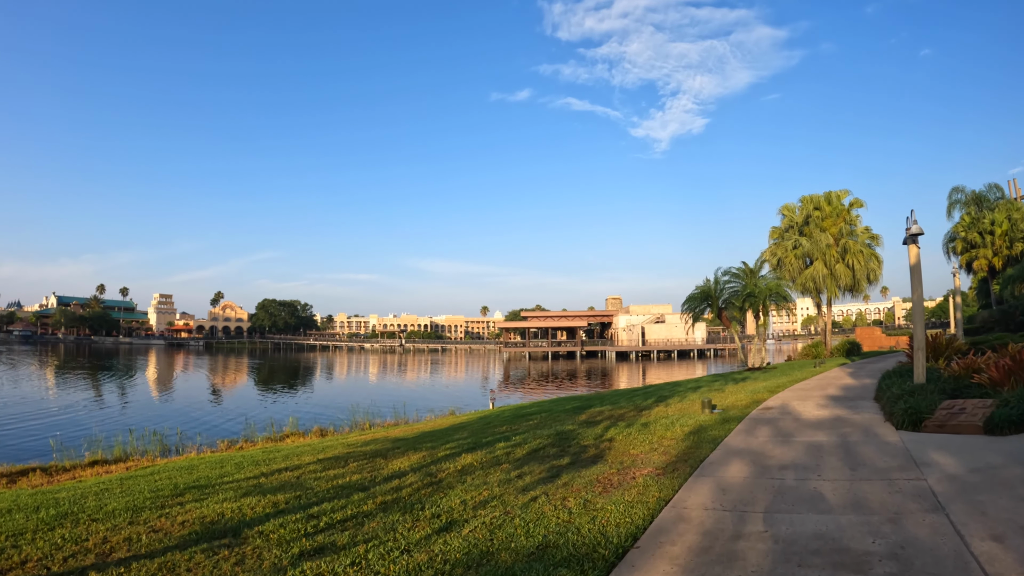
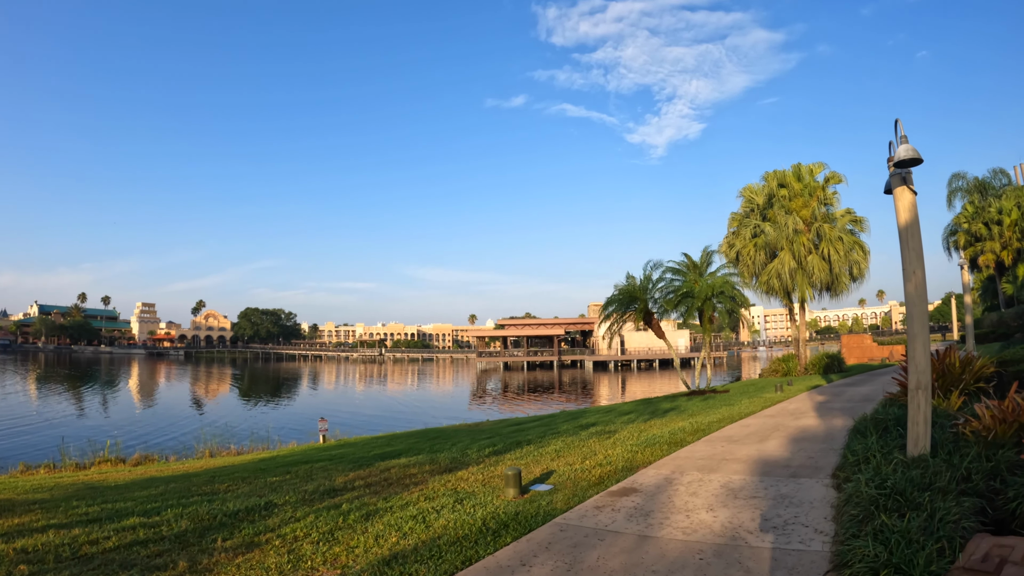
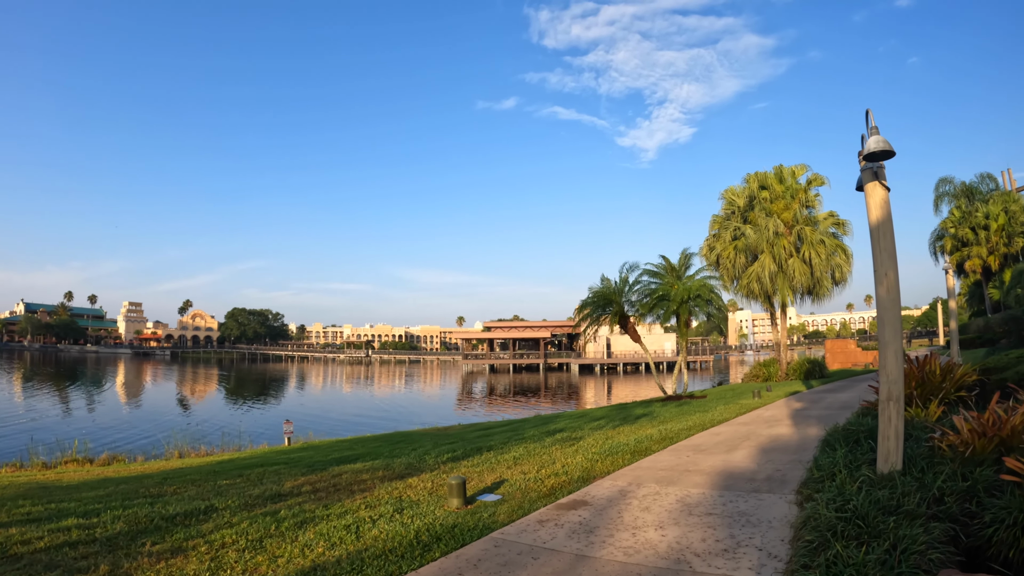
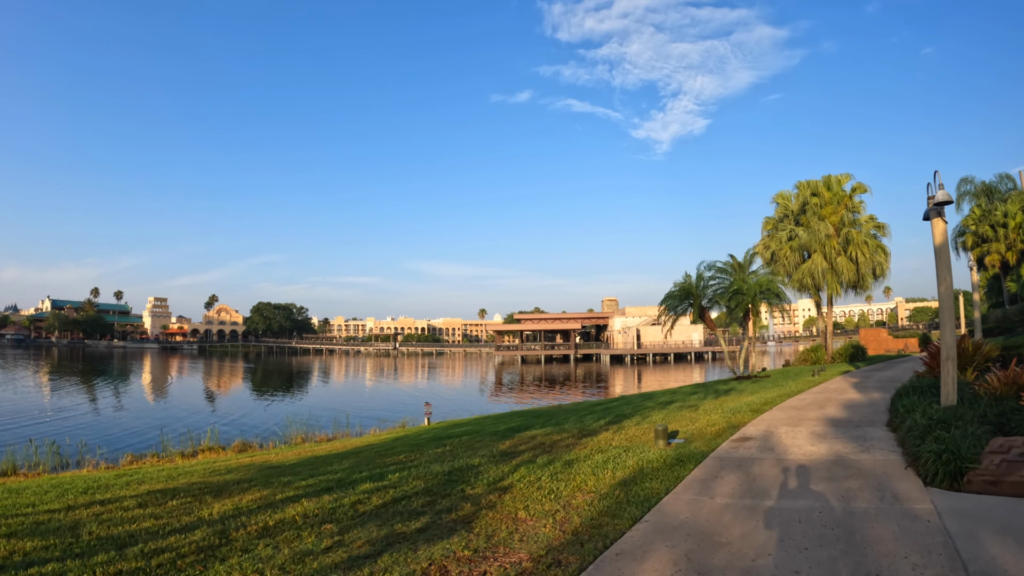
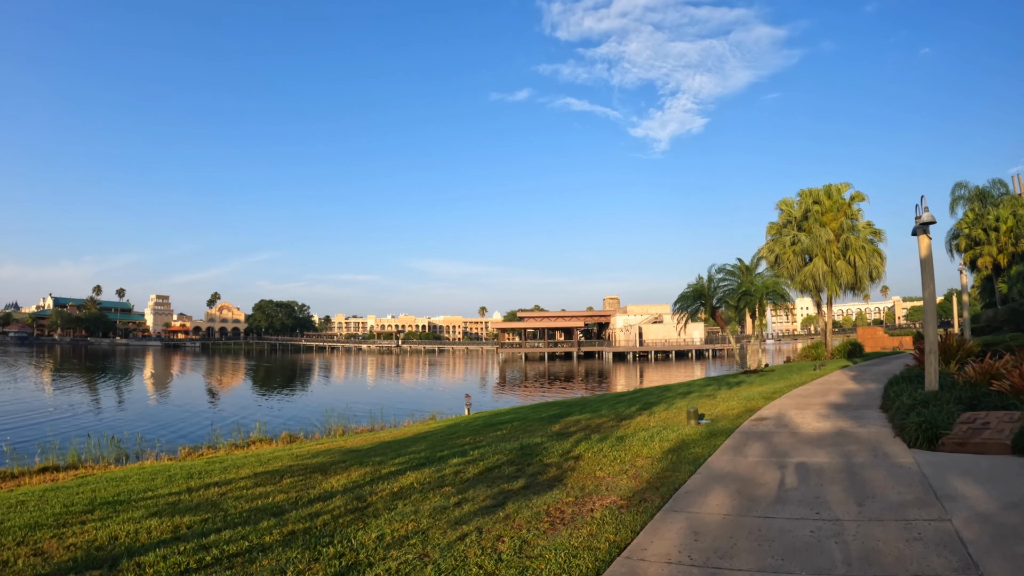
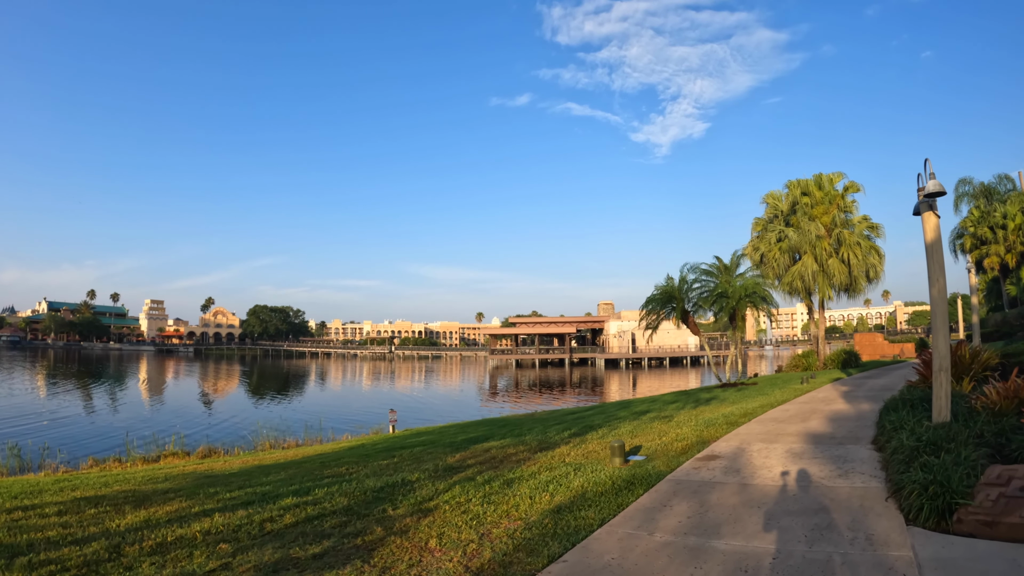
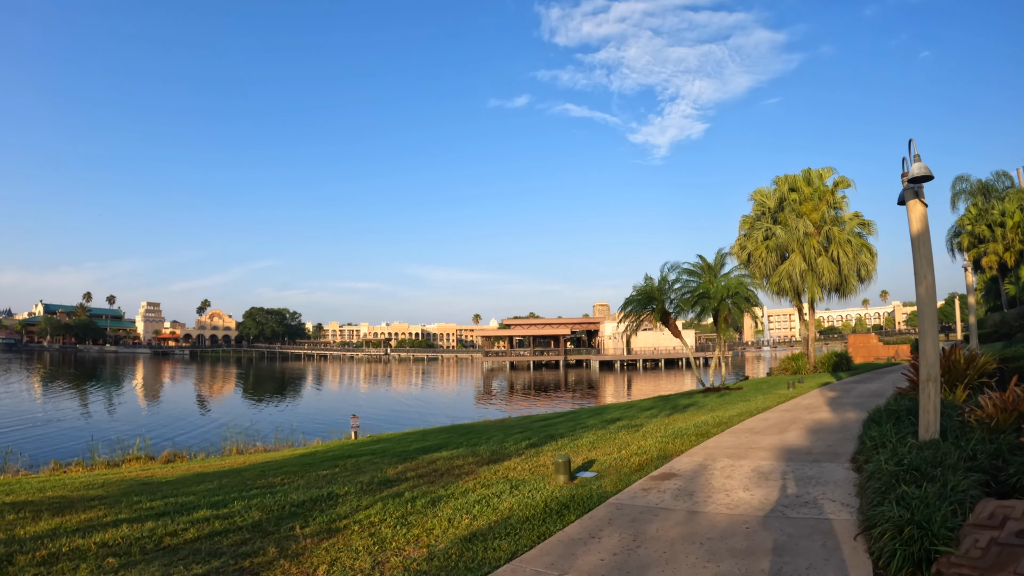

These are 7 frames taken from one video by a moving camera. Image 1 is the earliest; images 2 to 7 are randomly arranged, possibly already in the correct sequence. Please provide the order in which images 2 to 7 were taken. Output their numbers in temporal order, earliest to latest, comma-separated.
5, 4, 6, 7, 2, 3
